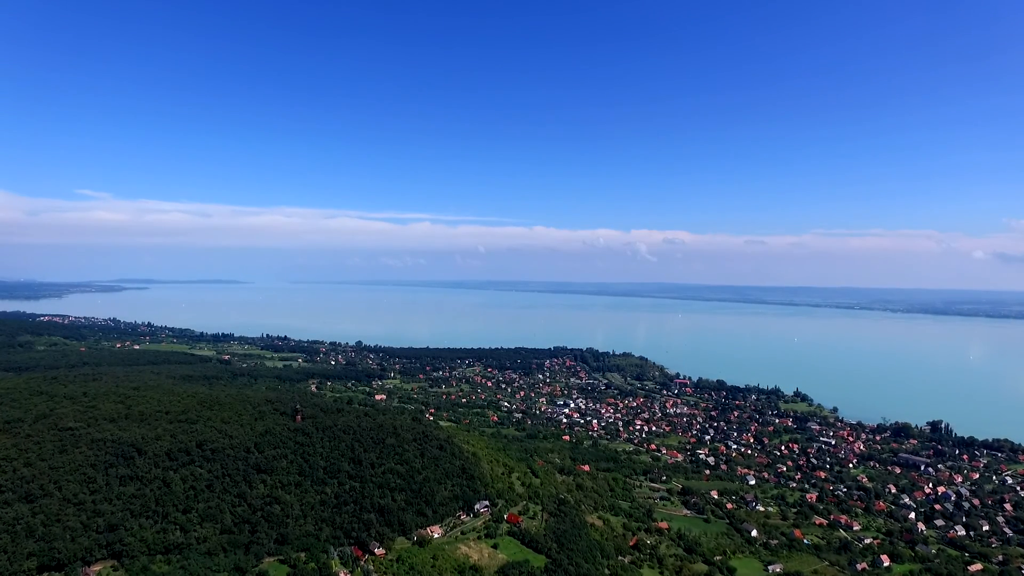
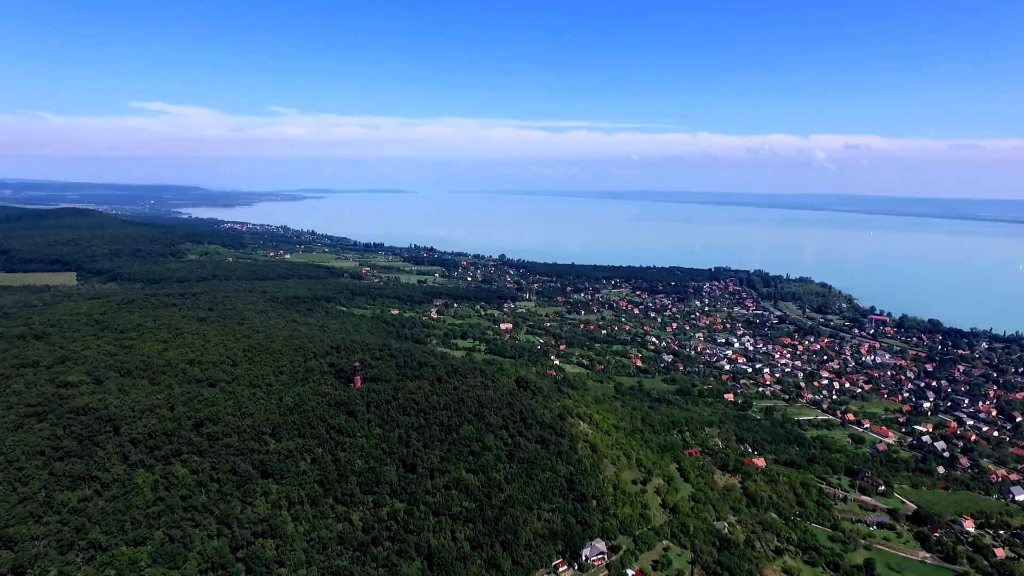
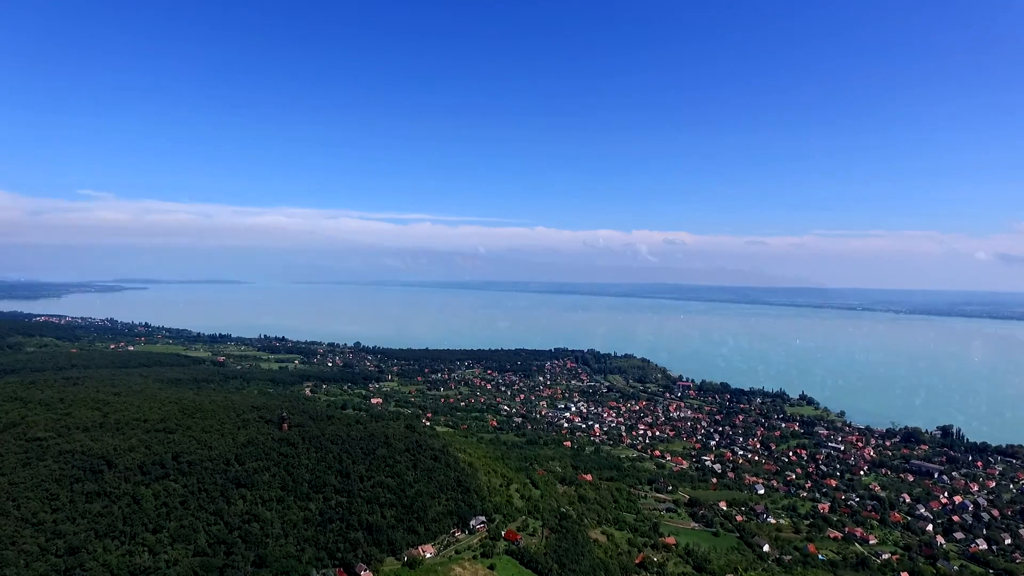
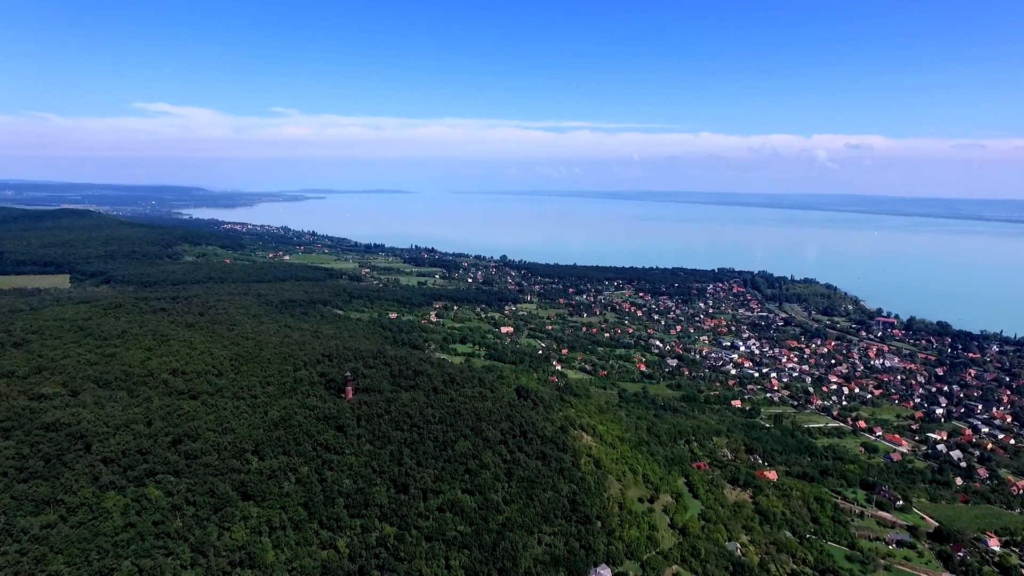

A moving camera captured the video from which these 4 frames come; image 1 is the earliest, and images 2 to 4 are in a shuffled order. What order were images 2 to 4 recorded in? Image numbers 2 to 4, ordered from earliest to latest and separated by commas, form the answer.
3, 2, 4
